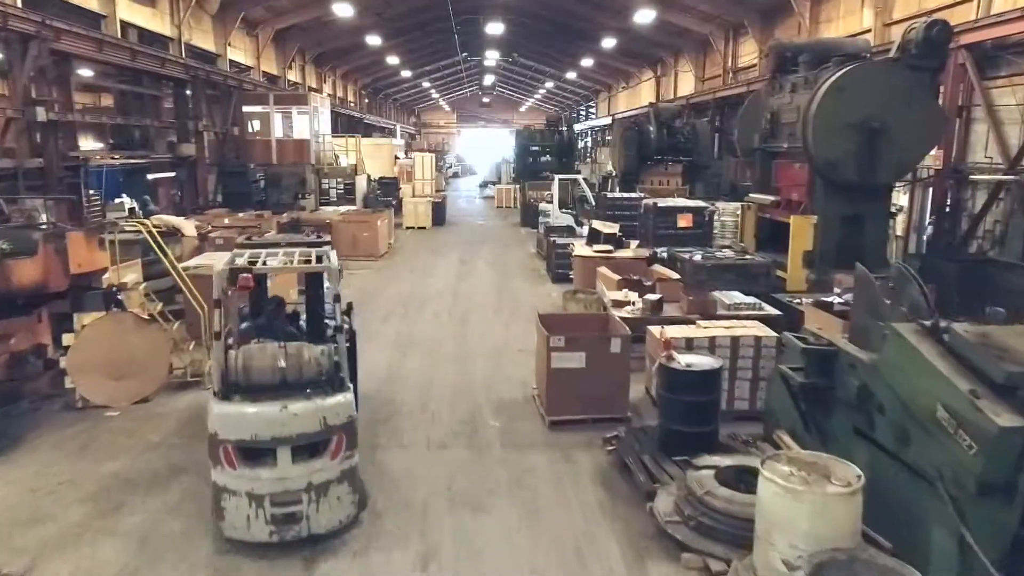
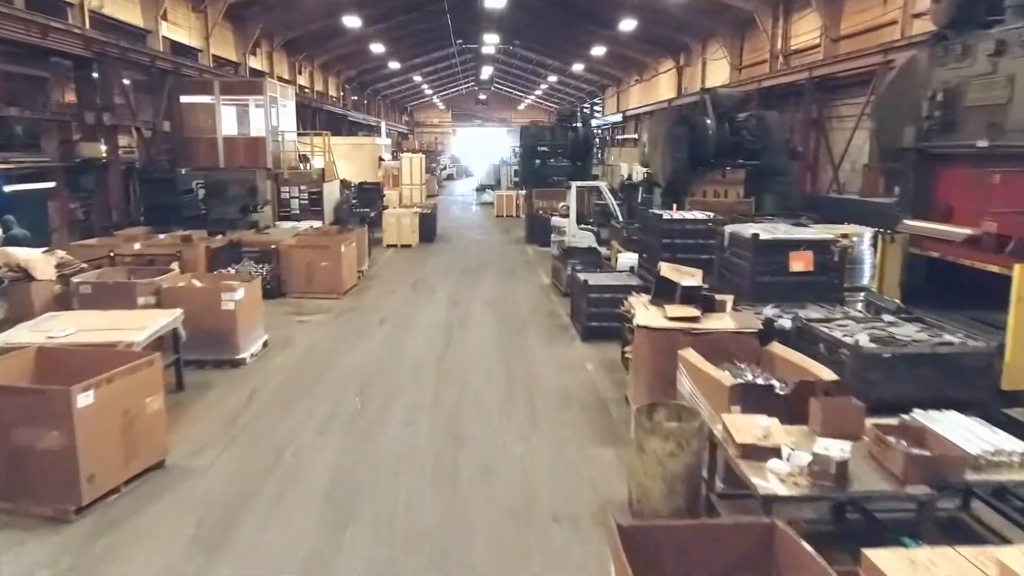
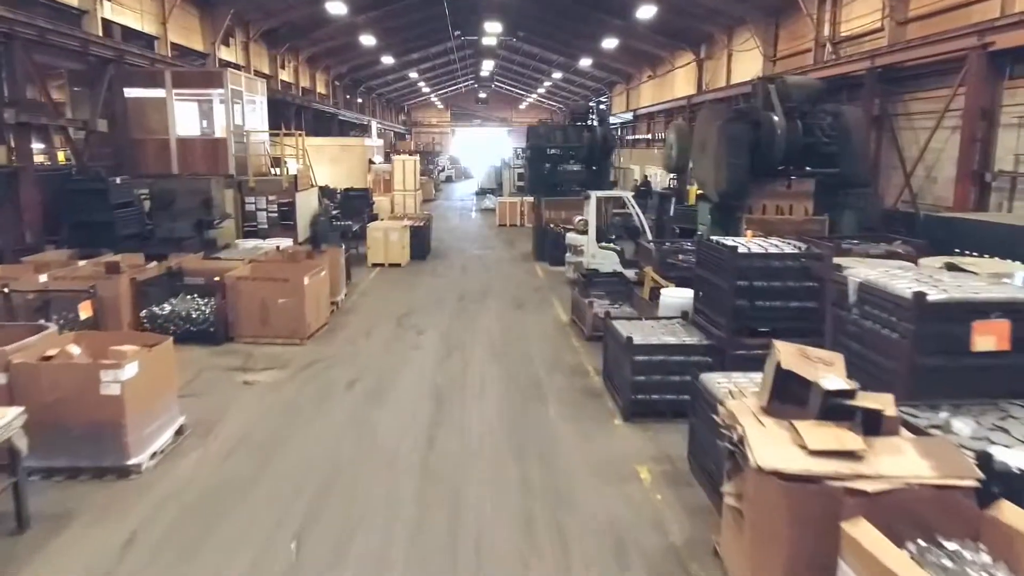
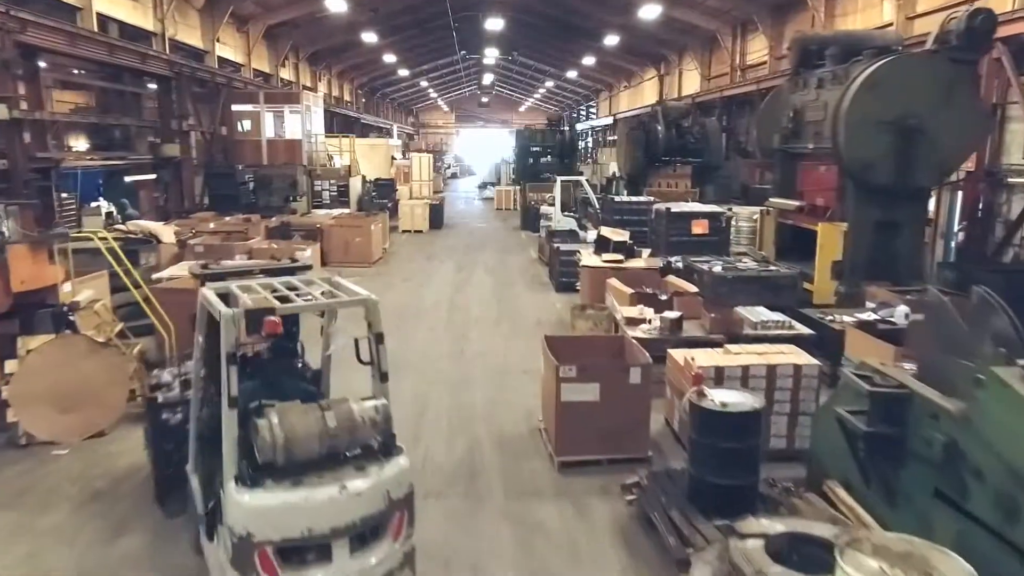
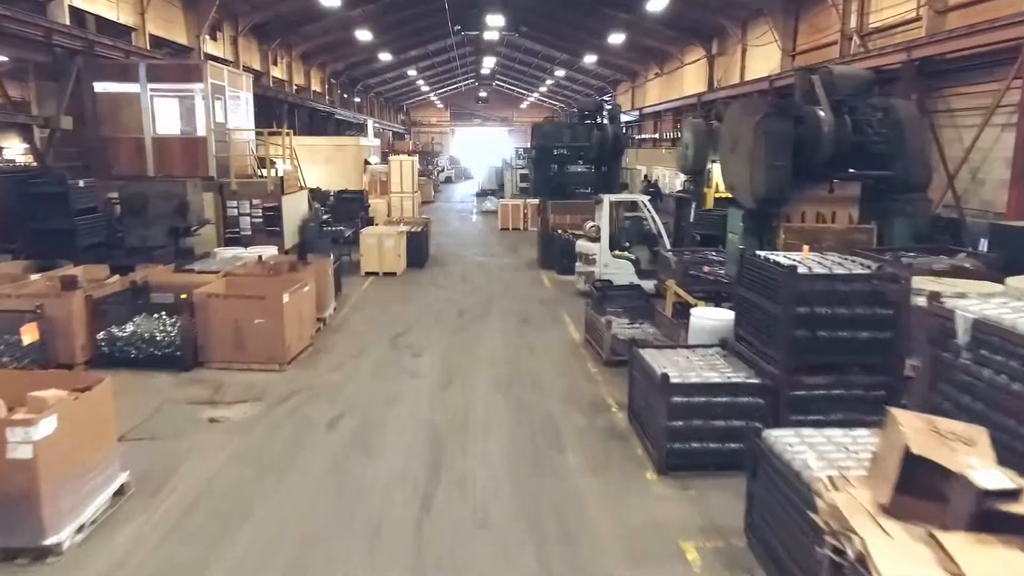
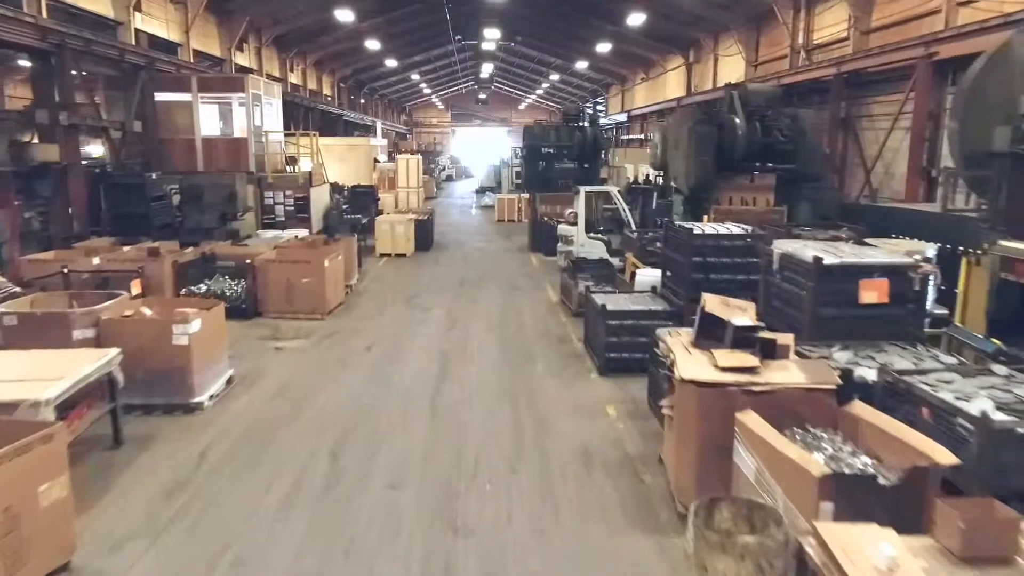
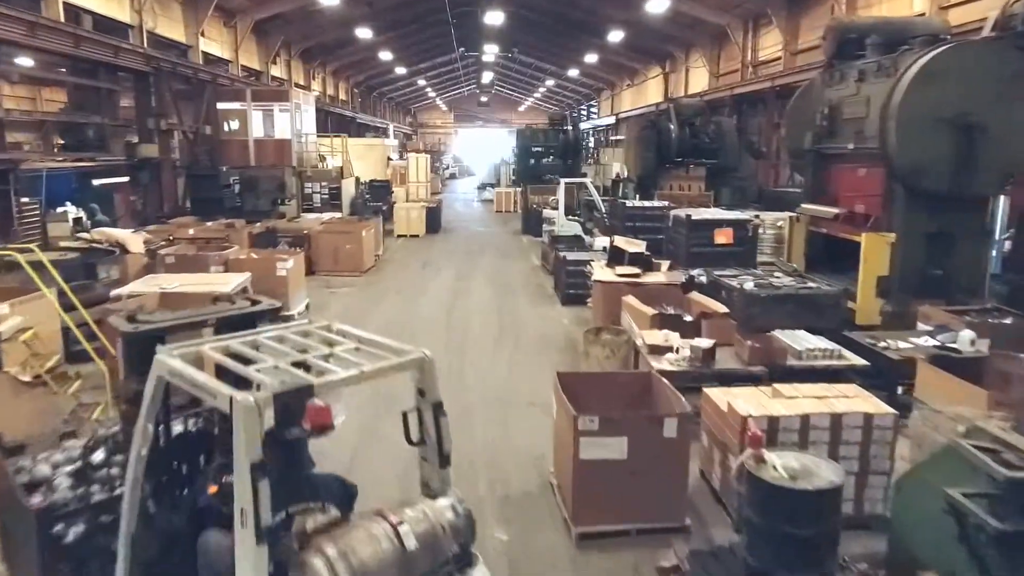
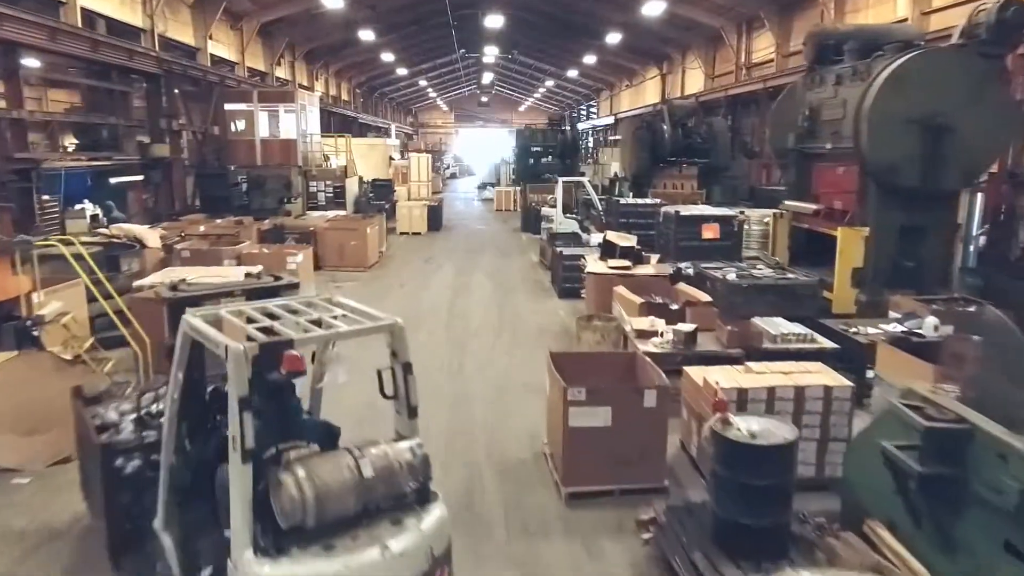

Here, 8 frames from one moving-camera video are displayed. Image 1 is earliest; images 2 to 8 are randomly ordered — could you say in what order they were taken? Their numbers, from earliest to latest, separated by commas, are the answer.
4, 8, 7, 2, 6, 3, 5
